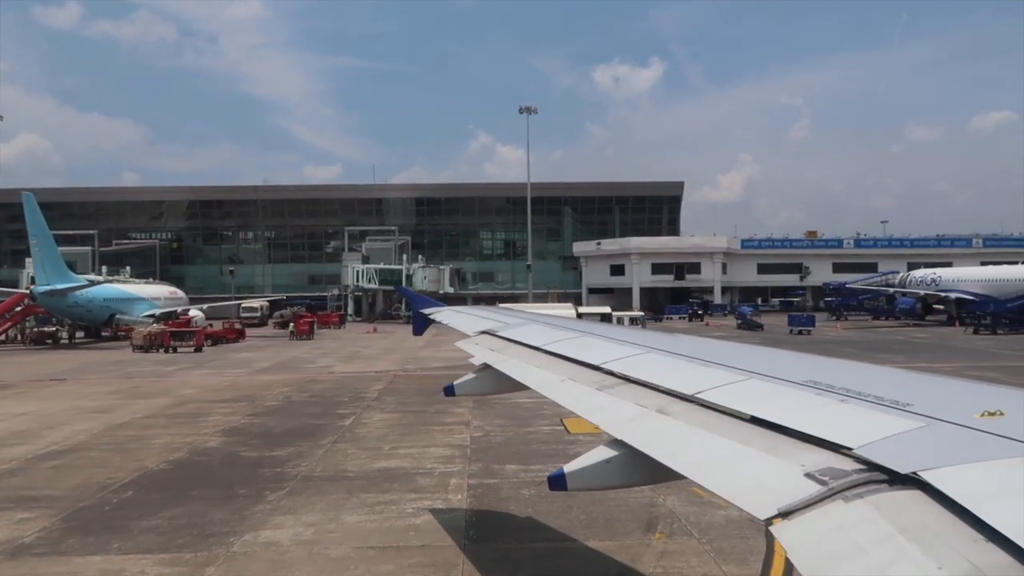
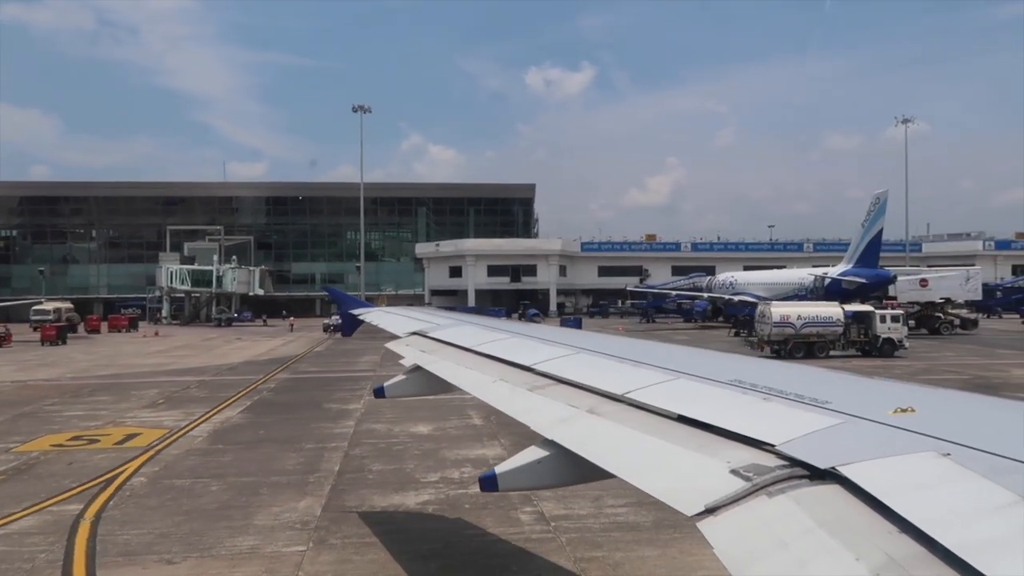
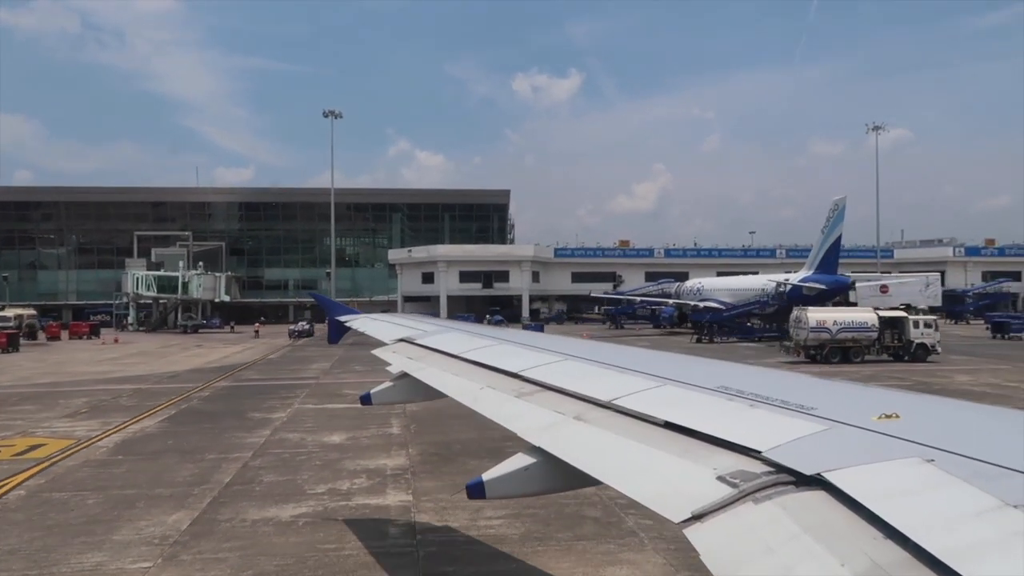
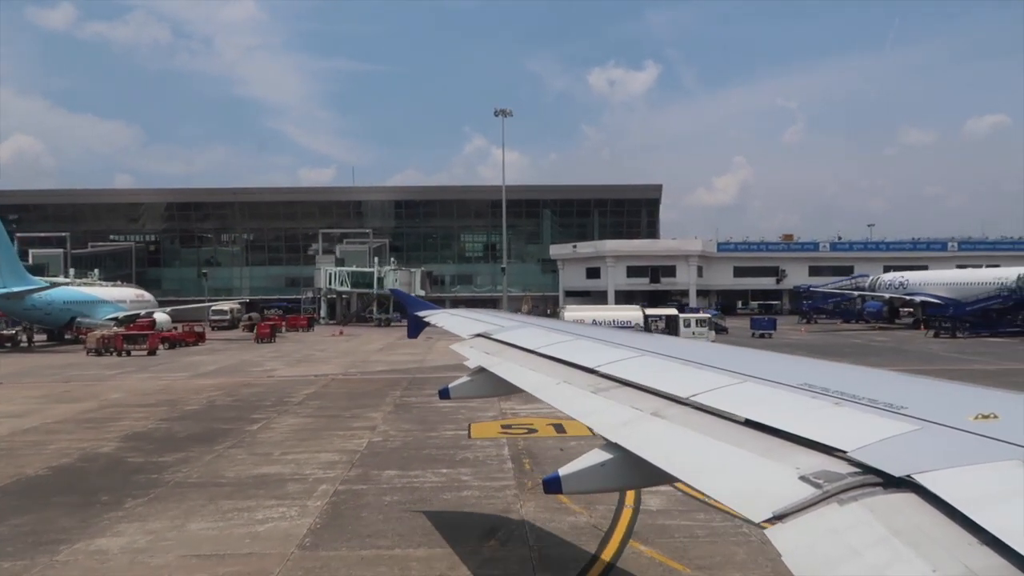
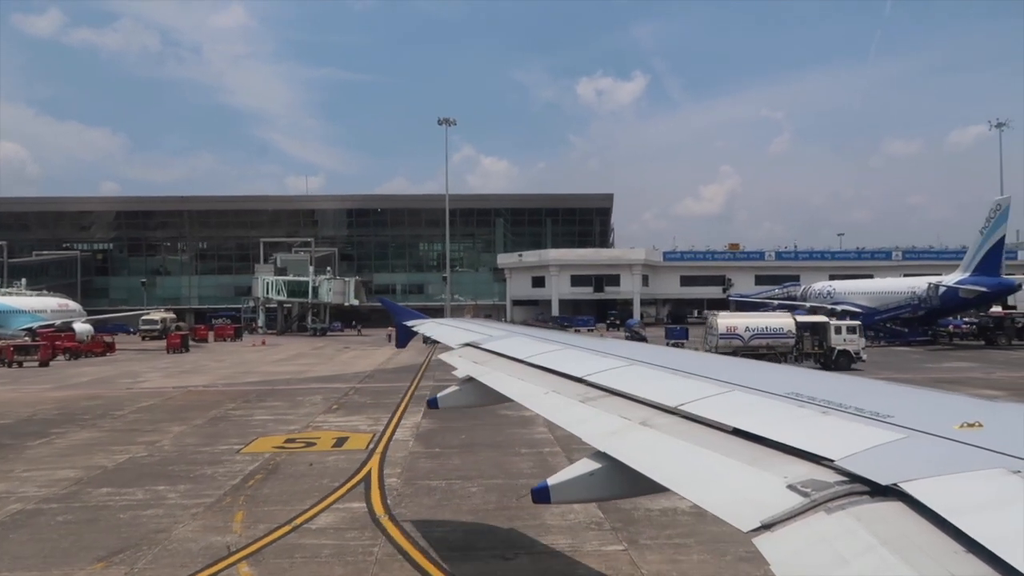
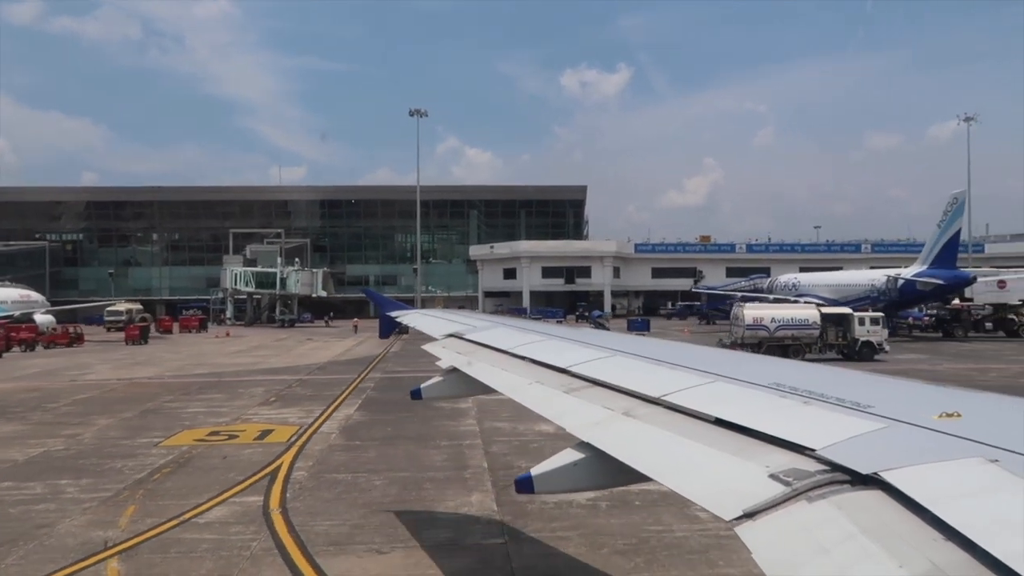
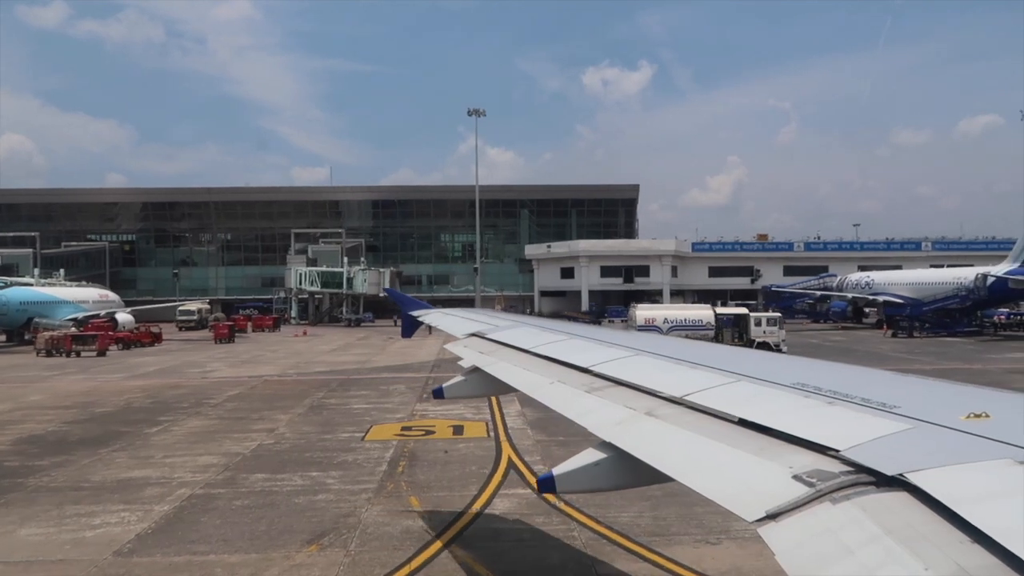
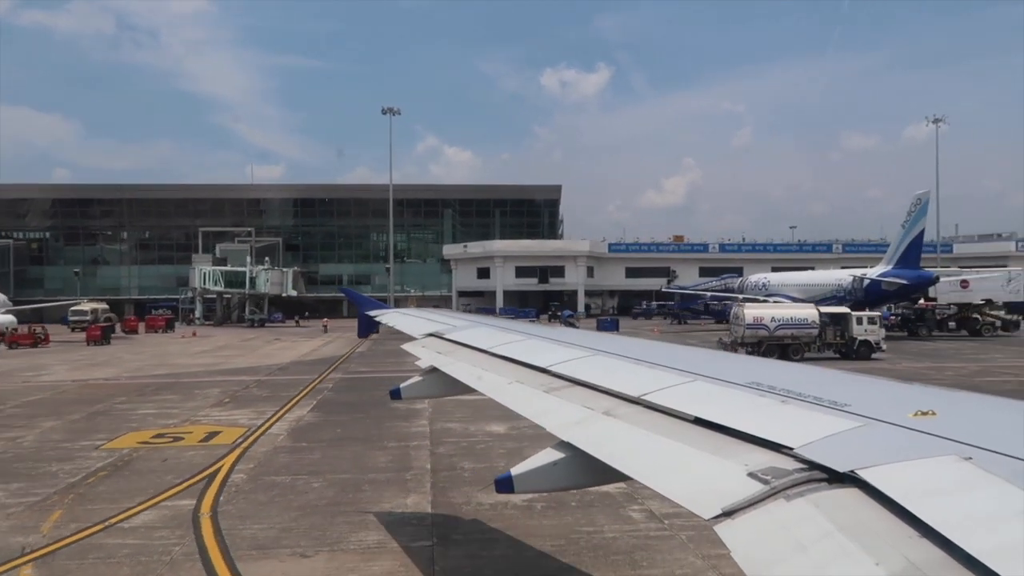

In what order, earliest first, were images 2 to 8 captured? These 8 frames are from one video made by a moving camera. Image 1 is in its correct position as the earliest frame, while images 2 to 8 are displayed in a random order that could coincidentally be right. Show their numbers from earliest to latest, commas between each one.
4, 7, 5, 6, 8, 2, 3
